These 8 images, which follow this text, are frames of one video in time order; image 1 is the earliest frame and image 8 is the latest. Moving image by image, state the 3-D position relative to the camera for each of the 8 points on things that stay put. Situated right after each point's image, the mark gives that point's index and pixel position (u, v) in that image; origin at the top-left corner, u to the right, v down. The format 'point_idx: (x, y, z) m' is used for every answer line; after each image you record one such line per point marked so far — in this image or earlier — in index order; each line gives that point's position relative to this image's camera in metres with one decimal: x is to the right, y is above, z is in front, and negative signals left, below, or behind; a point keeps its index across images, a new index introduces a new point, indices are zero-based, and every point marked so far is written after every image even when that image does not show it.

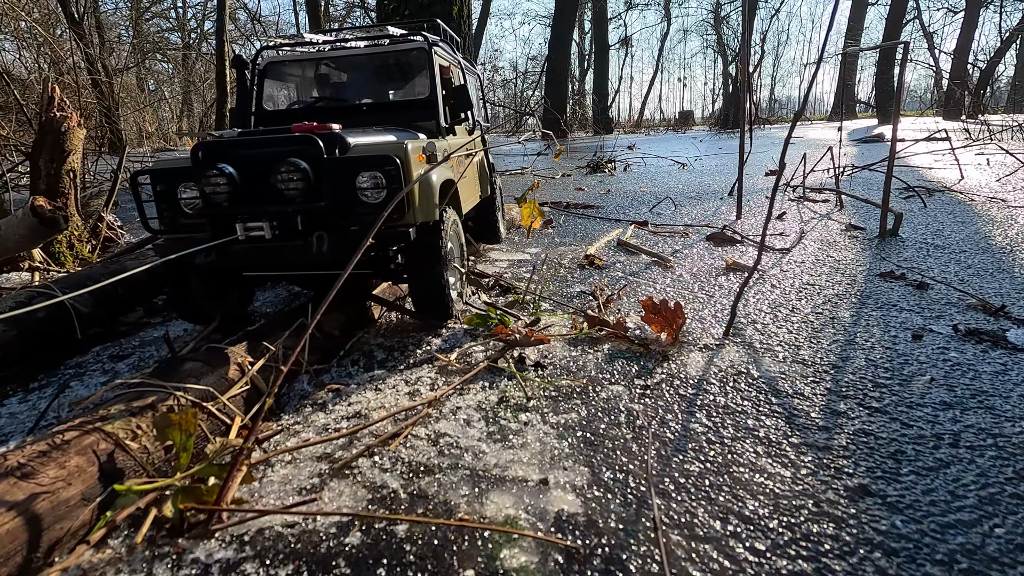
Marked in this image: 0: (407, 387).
0: (-0.3, -0.3, +1.7) m
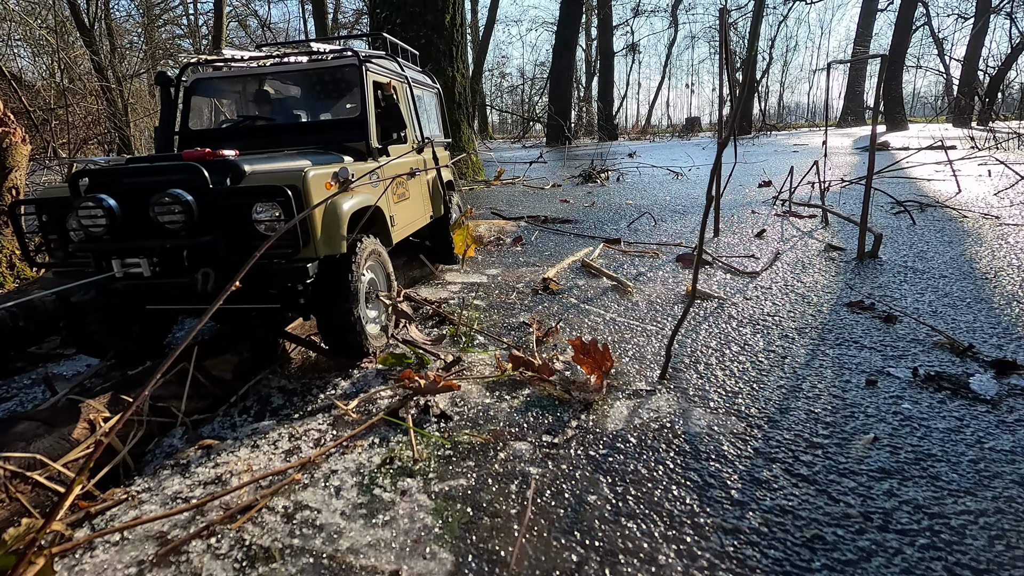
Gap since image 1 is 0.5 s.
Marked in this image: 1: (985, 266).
0: (-0.6, -0.5, +1.6) m
1: (+3.1, +0.1, +3.4) m
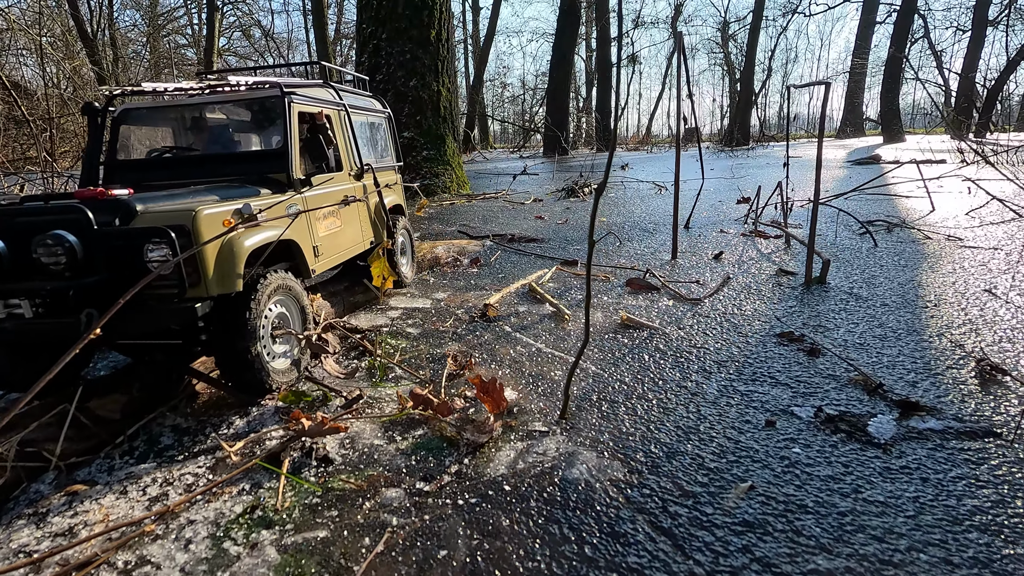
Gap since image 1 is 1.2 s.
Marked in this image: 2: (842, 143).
0: (-1.0, -0.6, +1.5) m
1: (+2.7, 0.0, +3.4) m
2: (+9.4, +4.5, +15.9) m
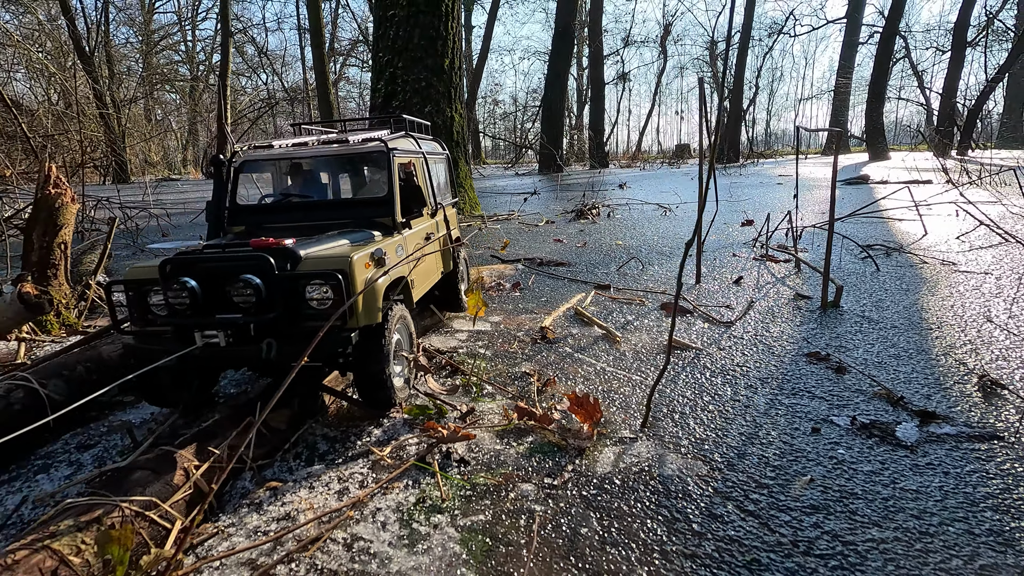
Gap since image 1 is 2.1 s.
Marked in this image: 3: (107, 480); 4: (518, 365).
0: (-0.6, -0.7, +1.9) m
1: (+3.1, -0.2, +3.9) m
2: (+9.6, +4.0, +16.5) m
3: (-1.3, -0.6, +1.7) m
4: (0.0, -0.4, +3.1) m
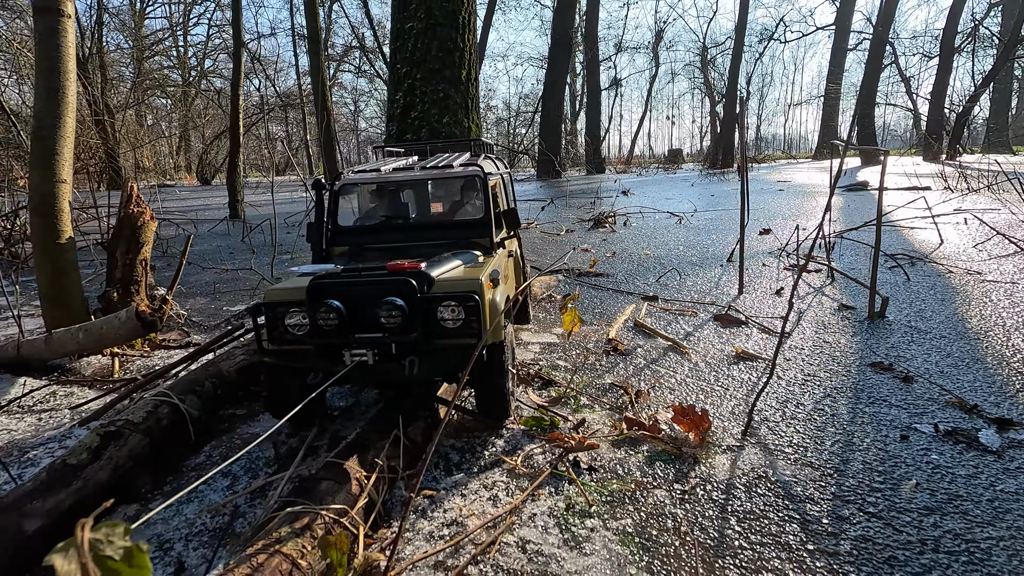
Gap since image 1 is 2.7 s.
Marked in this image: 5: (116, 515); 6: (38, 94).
0: (-0.1, -0.8, +2.1) m
1: (+3.6, -0.3, +4.1) m
2: (+9.9, +3.9, +16.9) m
3: (-0.8, -0.7, +1.9) m
4: (+0.5, -0.5, +3.2) m
5: (-1.5, -0.8, +2.0) m
6: (-3.2, +1.3, +3.5) m
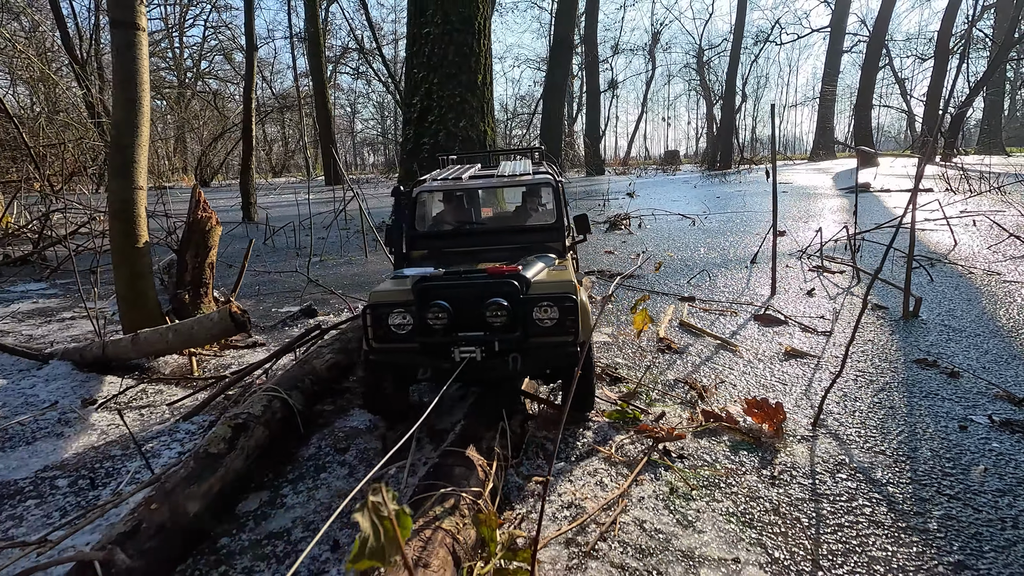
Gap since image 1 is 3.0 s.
0: (+0.3, -0.8, +2.2) m
1: (+4.0, -0.3, +4.3) m
2: (+10.2, +3.9, +17.1) m
3: (-0.3, -0.7, +2.0) m
4: (+1.0, -0.5, +3.4) m
5: (-1.0, -0.9, +2.2) m
6: (-2.8, +1.3, +3.7) m
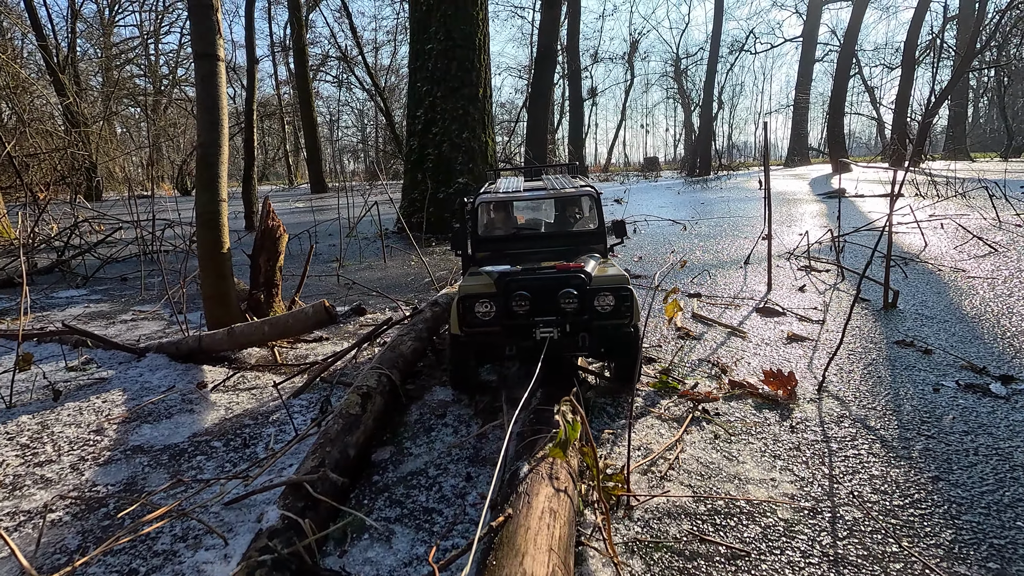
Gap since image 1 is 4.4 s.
0: (+0.7, -0.8, +2.8) m
1: (+4.3, -0.2, +5.0) m
2: (+10.0, +3.8, +18.1) m
3: (+0.1, -0.7, +2.6) m
4: (+1.3, -0.5, +4.0) m
5: (-0.6, -0.8, +2.7) m
6: (-2.4, +1.3, +4.2) m
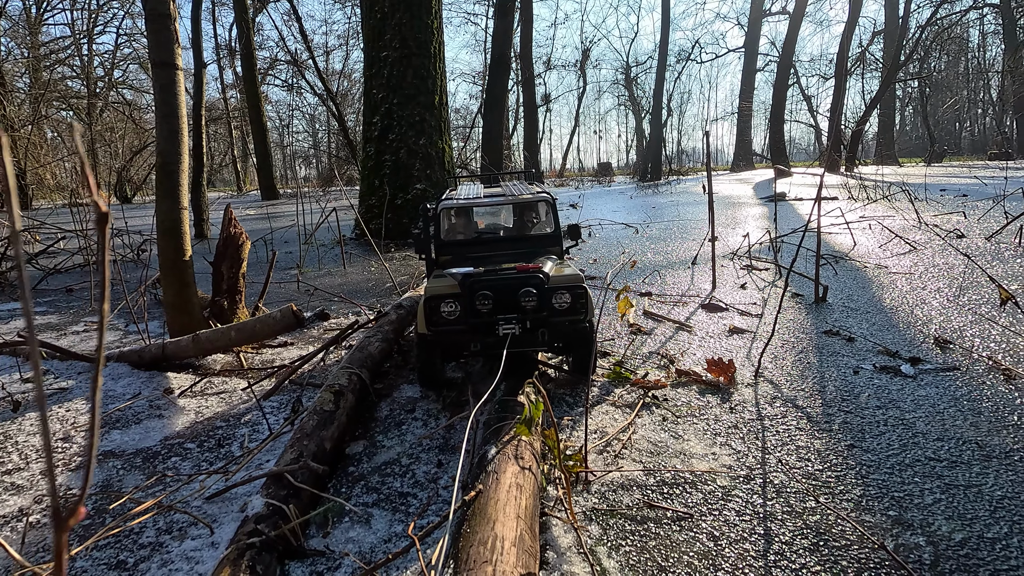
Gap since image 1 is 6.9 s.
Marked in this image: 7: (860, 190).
0: (+0.5, -0.7, +3.1) m
1: (+3.9, -0.2, +5.5) m
2: (+8.5, +3.9, +19.0) m
3: (-0.1, -0.7, +2.8) m
4: (+1.0, -0.5, +4.3) m
5: (-0.8, -0.8, +2.8) m
6: (-2.8, +1.2, +4.2) m
7: (+7.6, +2.1, +11.6) m
